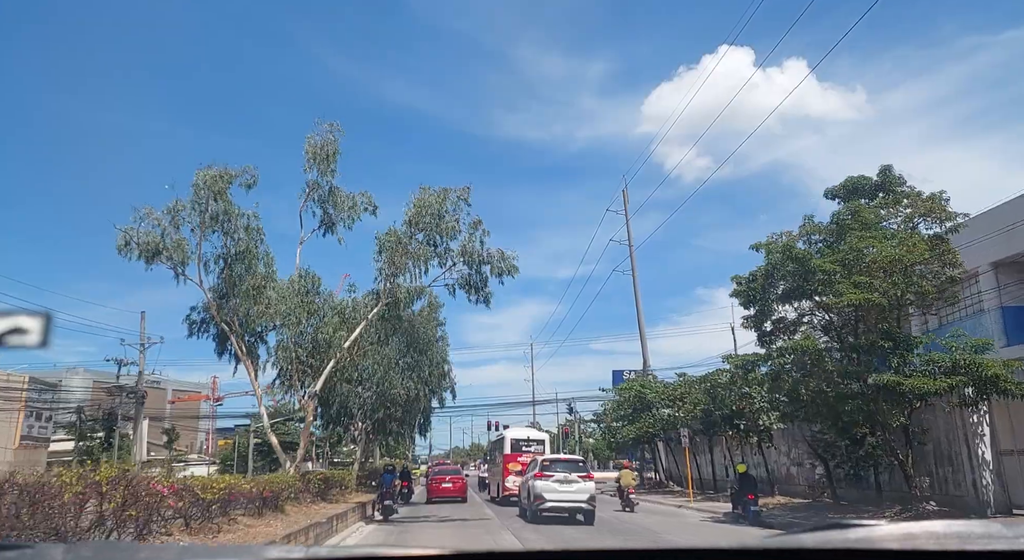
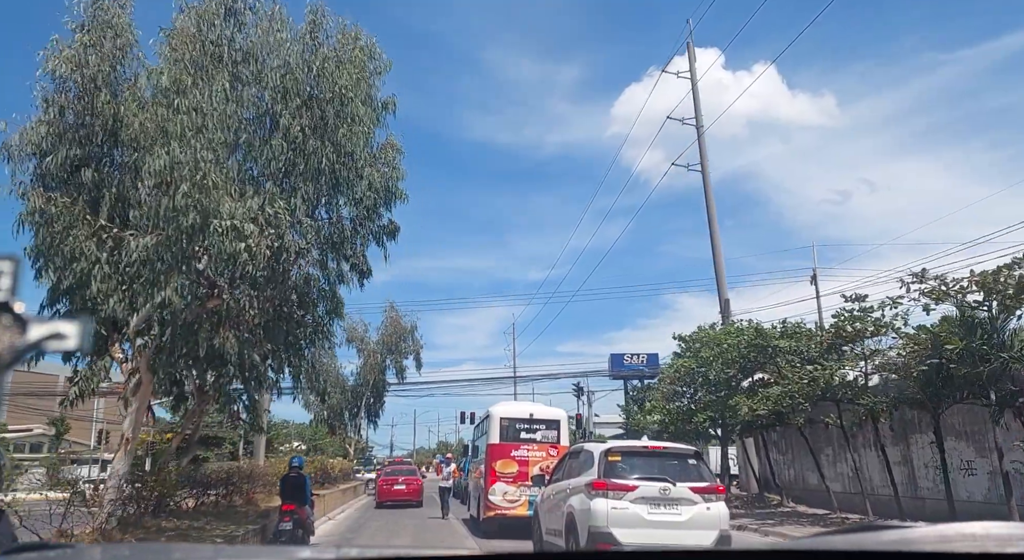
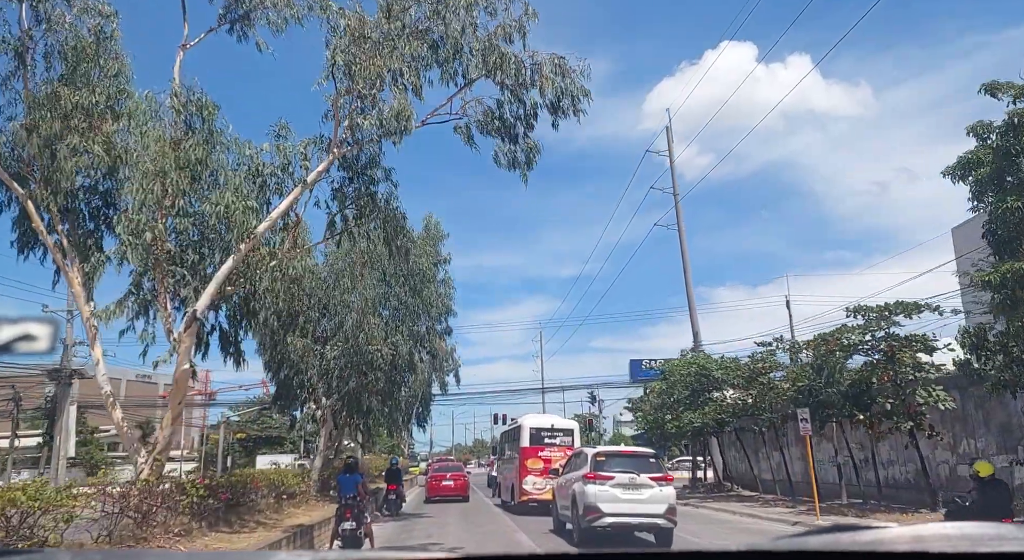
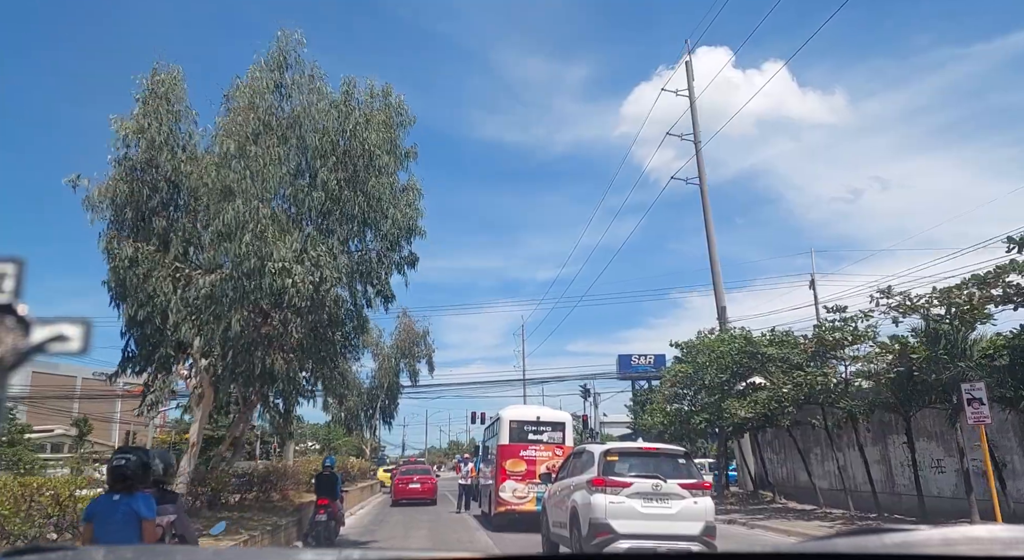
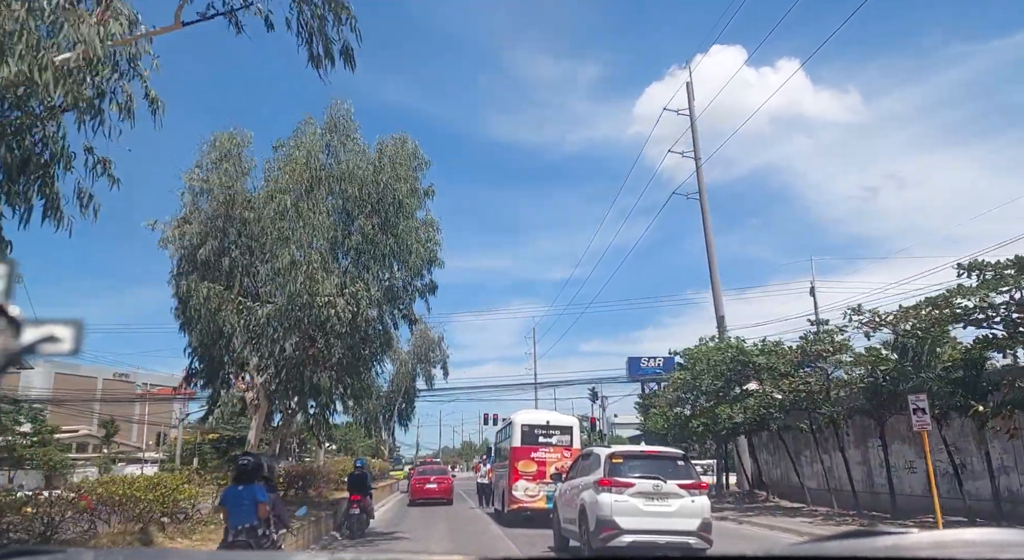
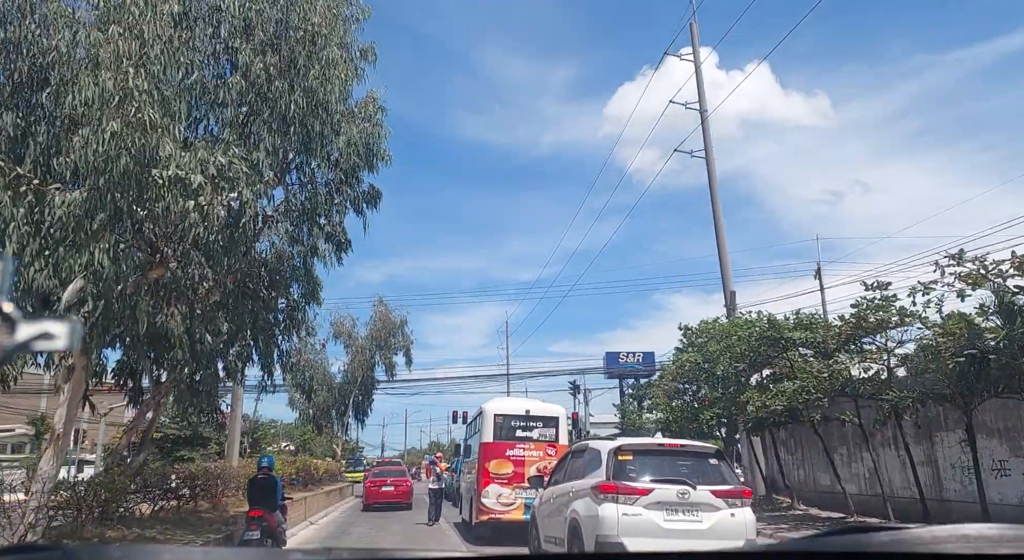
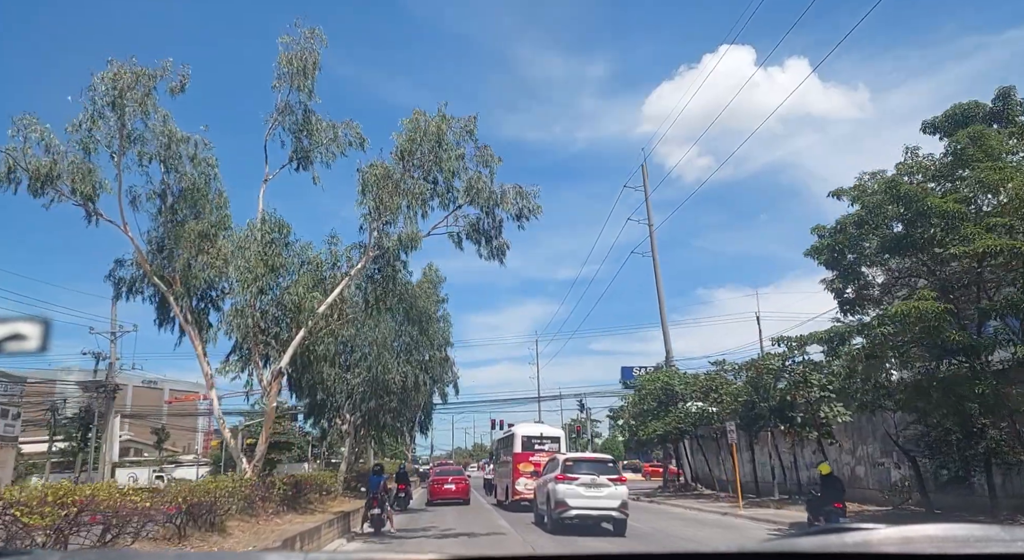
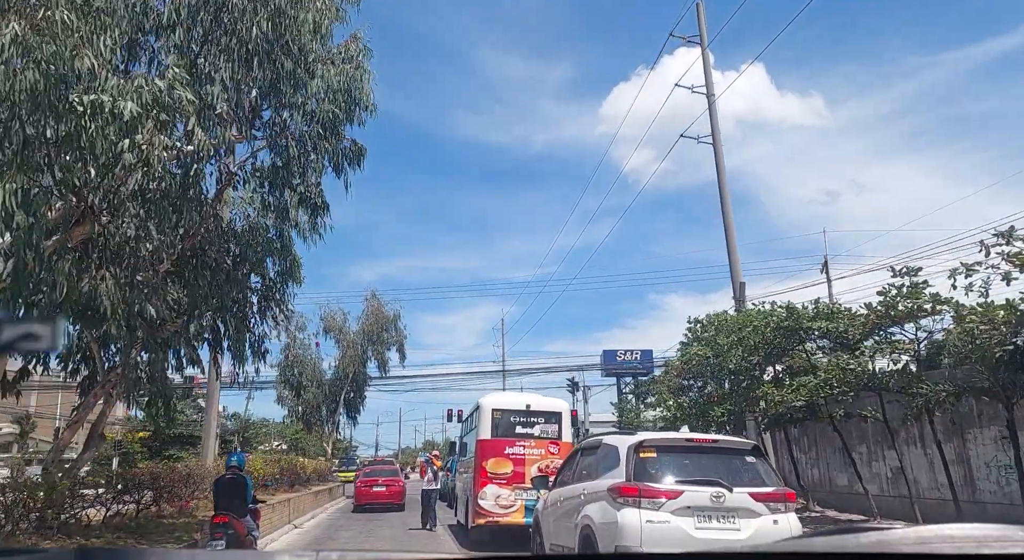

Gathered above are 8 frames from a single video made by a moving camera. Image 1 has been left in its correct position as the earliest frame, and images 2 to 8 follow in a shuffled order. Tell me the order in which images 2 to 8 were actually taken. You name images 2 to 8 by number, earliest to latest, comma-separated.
7, 3, 5, 4, 2, 6, 8
